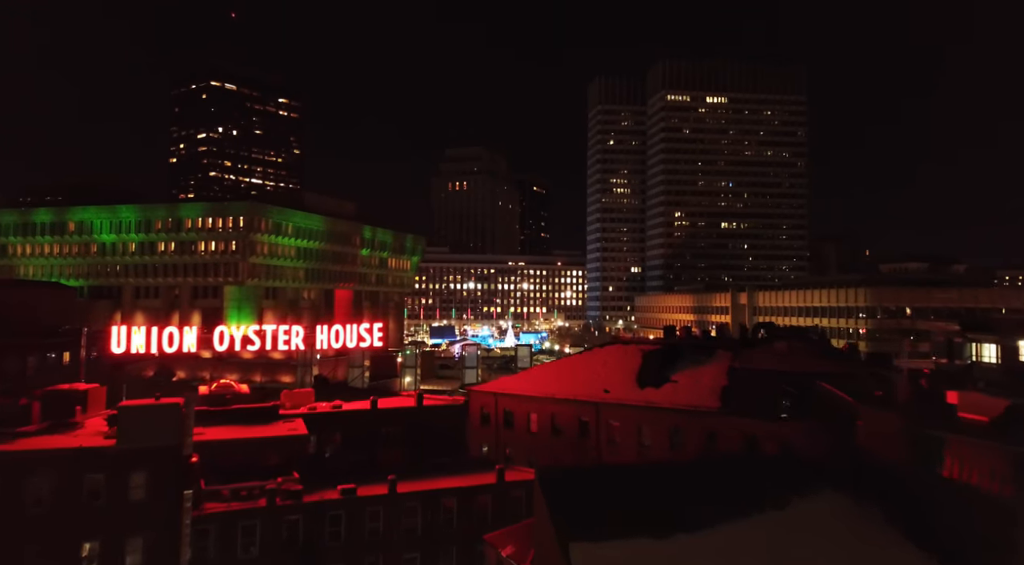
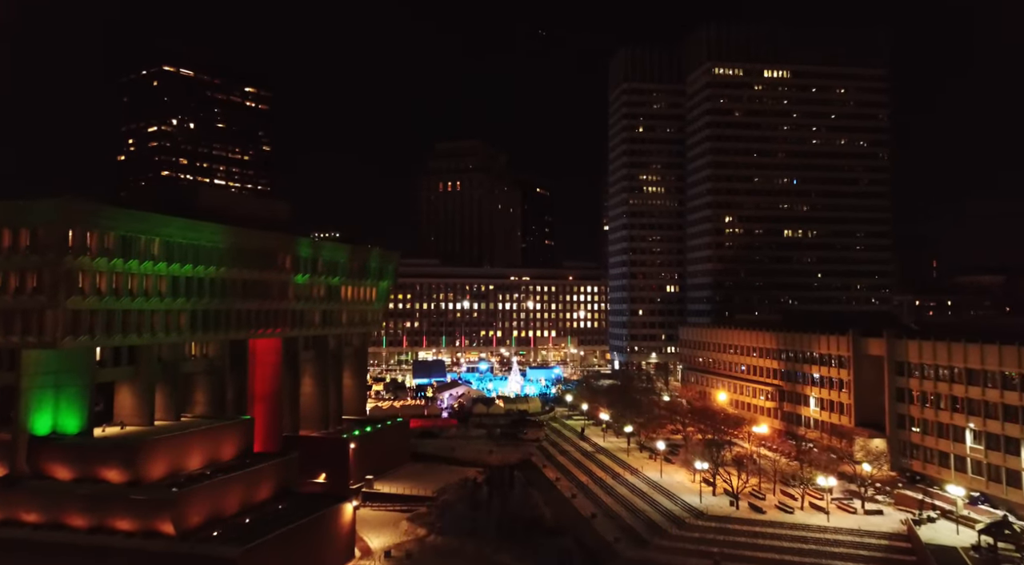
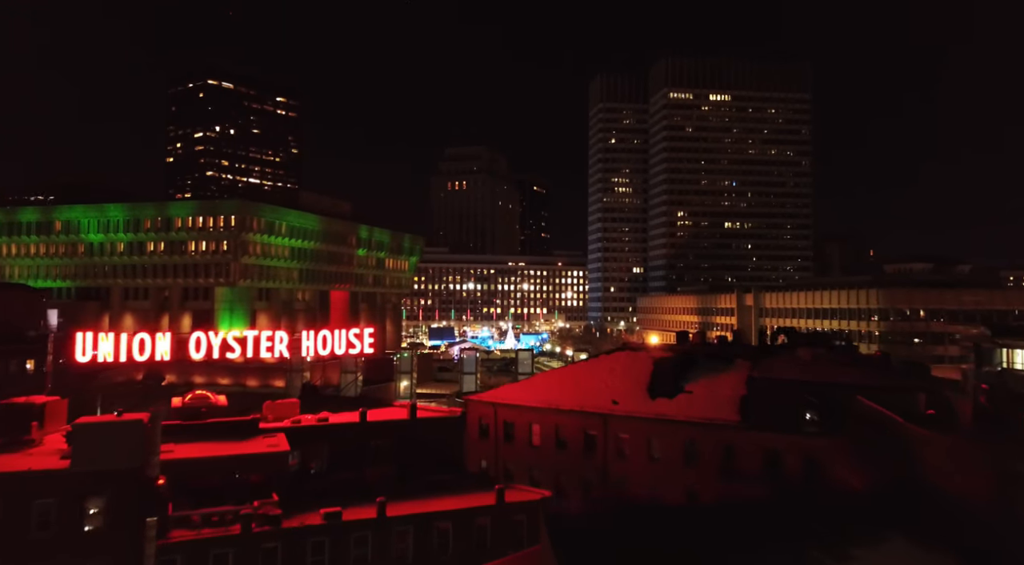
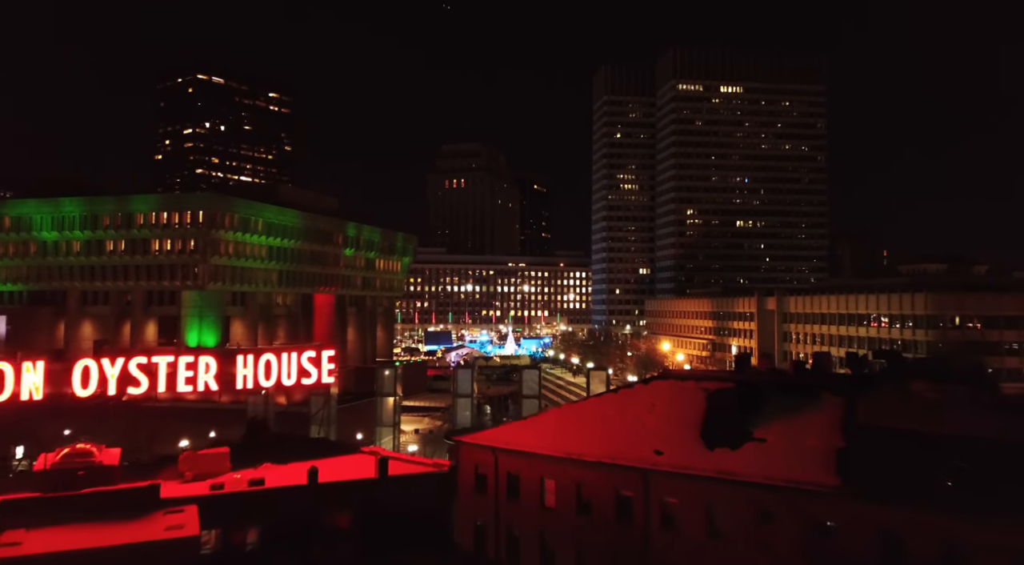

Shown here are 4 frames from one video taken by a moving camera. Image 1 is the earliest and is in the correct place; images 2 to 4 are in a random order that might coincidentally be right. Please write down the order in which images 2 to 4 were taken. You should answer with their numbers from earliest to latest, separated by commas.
3, 4, 2
